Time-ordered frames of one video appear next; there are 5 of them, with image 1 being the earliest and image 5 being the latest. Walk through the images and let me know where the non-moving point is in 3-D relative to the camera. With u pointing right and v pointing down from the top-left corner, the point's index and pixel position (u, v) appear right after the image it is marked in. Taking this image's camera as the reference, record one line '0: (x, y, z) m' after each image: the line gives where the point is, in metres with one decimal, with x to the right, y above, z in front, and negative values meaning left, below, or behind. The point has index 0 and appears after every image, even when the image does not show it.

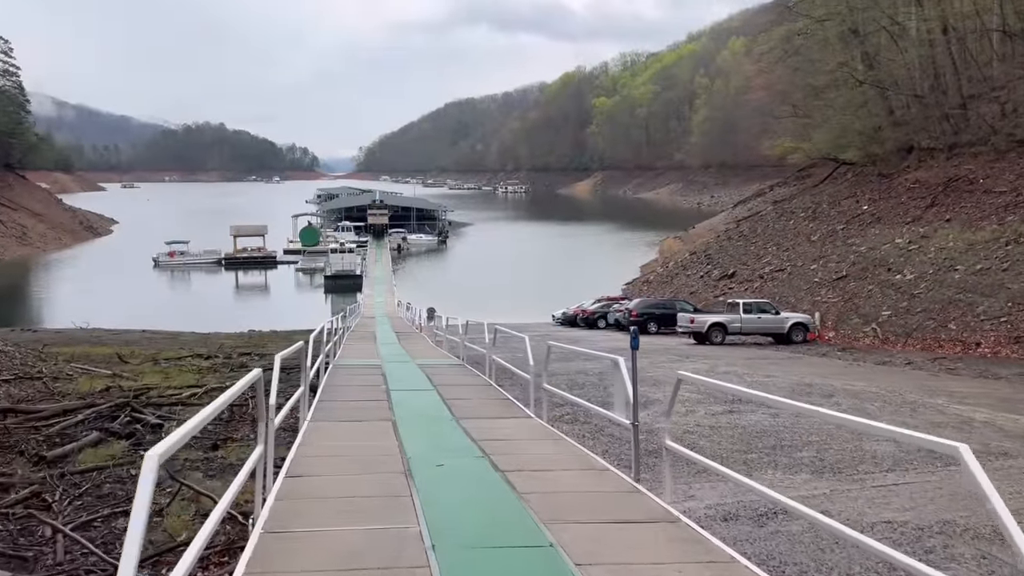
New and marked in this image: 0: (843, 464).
0: (+2.8, -1.5, +7.4) m
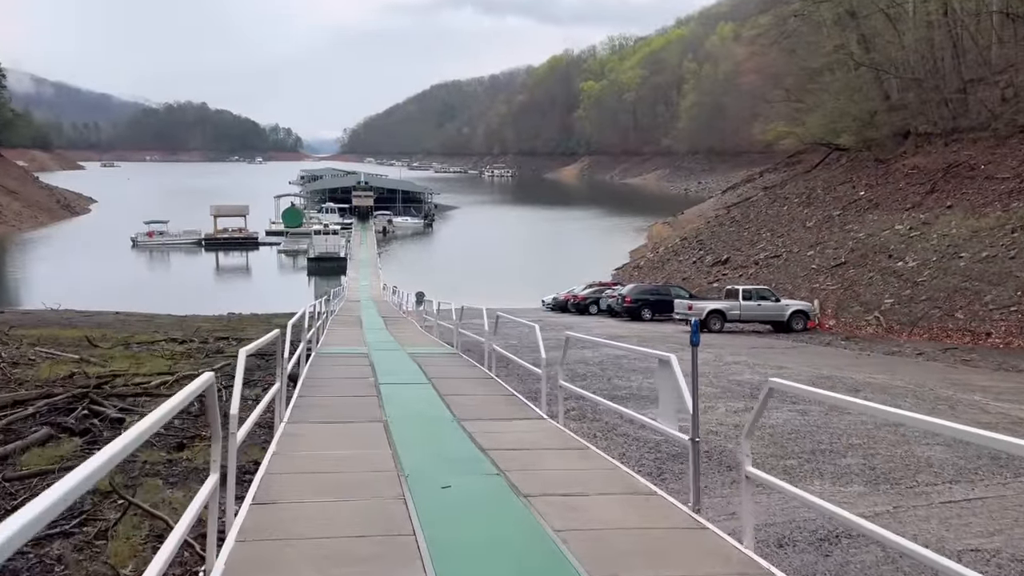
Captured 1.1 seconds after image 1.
0: (+2.9, -1.4, +6.5) m
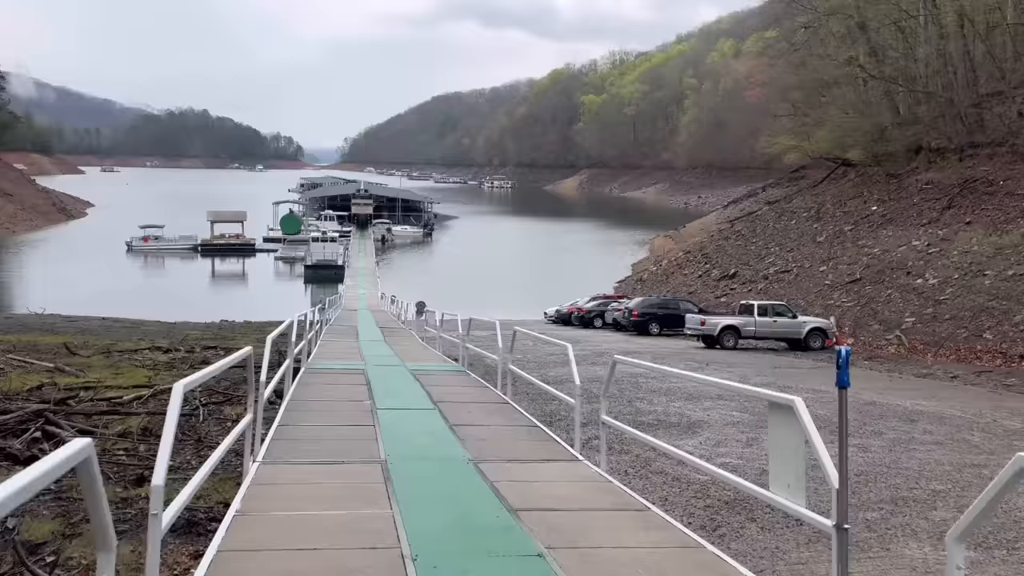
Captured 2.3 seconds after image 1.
0: (+3.0, -1.5, +5.3) m
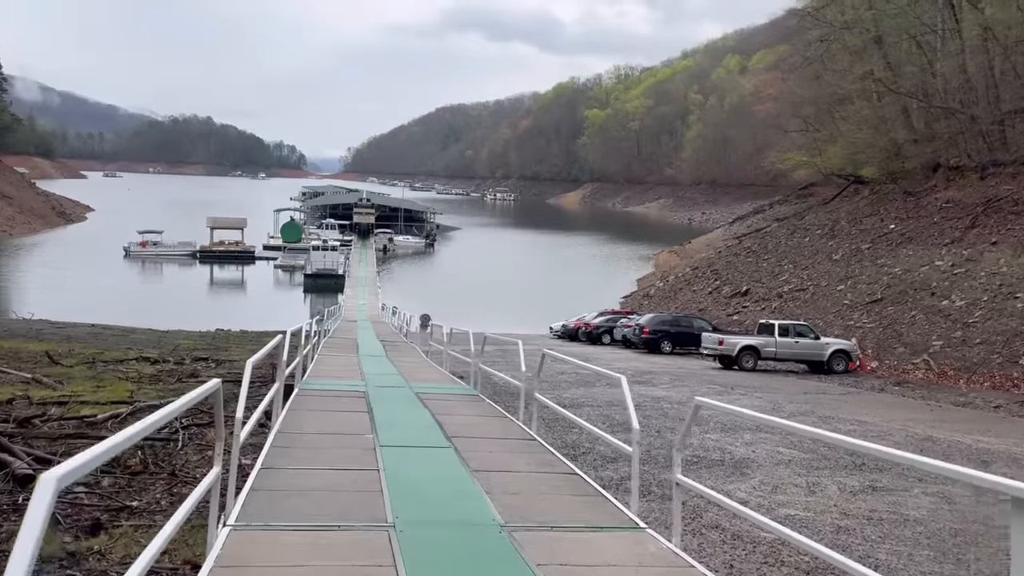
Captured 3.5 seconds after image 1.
0: (+3.2, -1.6, +4.2) m
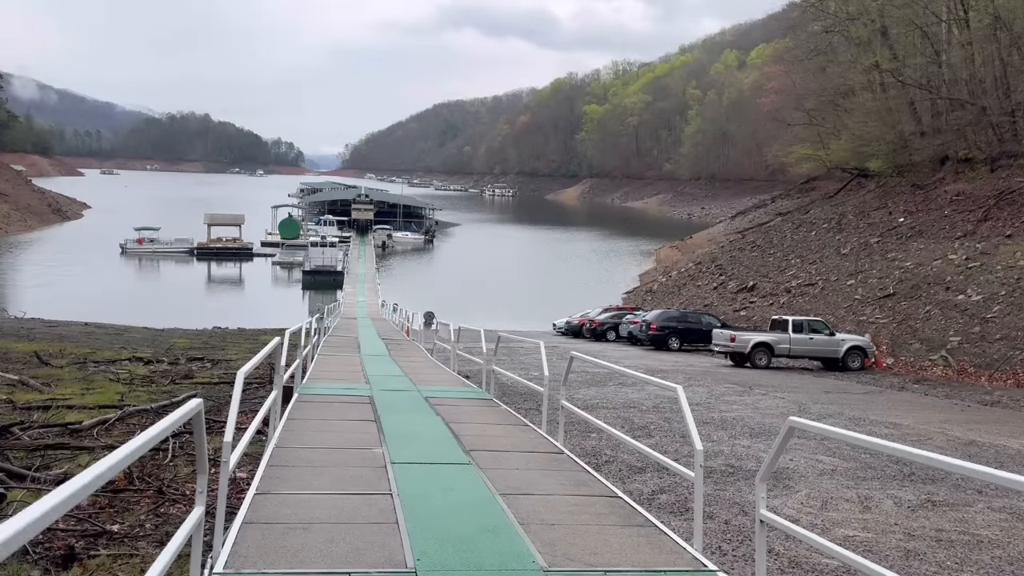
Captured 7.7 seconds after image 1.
0: (+3.4, -1.6, +3.6) m
